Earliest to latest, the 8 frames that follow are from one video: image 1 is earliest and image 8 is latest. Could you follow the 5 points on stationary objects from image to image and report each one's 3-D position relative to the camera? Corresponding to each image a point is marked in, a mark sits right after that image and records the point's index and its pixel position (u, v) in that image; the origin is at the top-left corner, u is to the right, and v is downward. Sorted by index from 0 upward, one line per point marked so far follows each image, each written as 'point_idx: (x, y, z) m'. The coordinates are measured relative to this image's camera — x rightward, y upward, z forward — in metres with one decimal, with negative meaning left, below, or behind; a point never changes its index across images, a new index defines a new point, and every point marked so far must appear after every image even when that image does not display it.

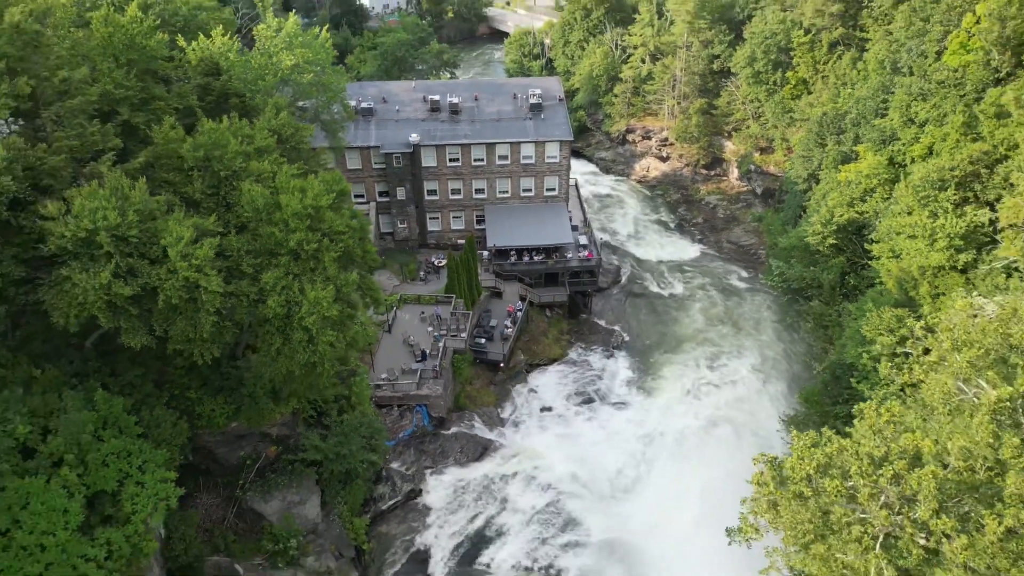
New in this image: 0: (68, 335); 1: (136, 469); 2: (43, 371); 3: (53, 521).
0: (-11.4, -1.2, +19.8) m
1: (-8.8, -4.3, +17.8) m
2: (-11.5, -2.1, +18.6) m
3: (-9.7, -5.0, +16.0) m
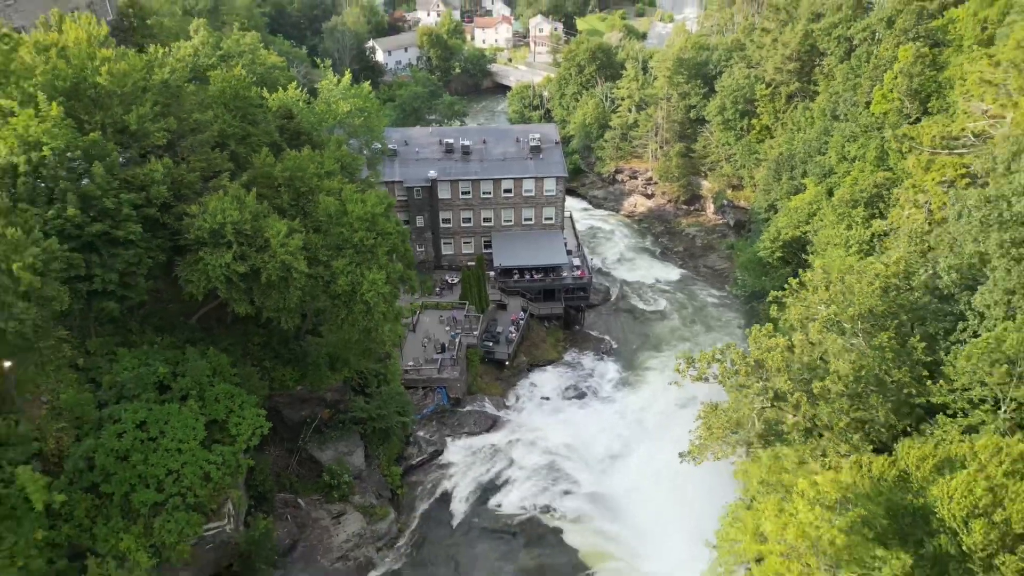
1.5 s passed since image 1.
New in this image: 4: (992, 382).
0: (-11.3, -0.8, +26.1) m
1: (-8.6, -3.8, +23.8) m
2: (-11.3, -1.6, +24.8) m
3: (-9.5, -4.4, +22.0) m
4: (+9.9, -2.0, +15.6) m
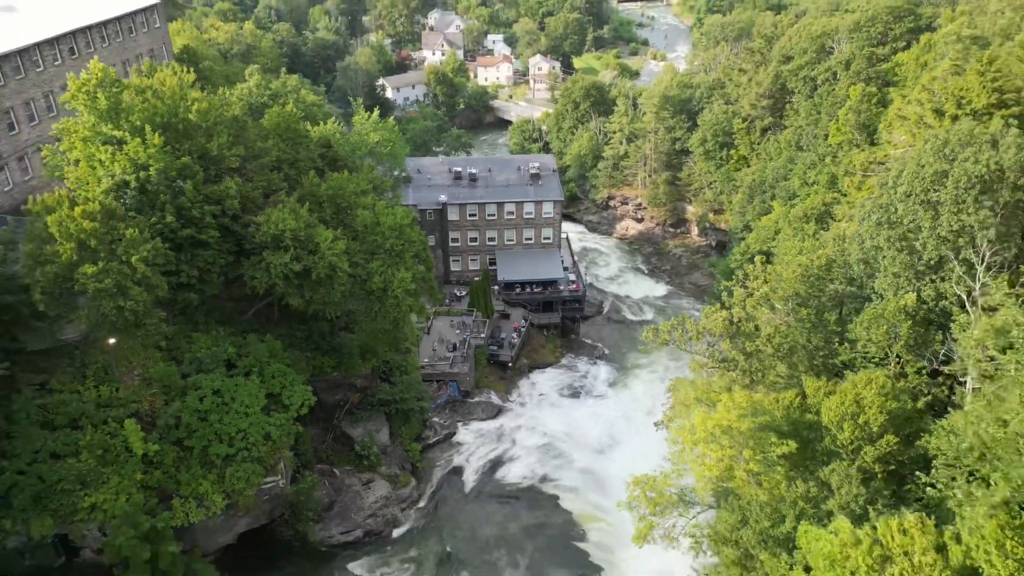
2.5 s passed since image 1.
0: (-11.1, -0.8, +31.2) m
1: (-8.5, -3.7, +28.9) m
2: (-11.1, -1.6, +30.0) m
3: (-9.3, -4.2, +27.0) m
4: (+10.0, -1.5, +20.7) m
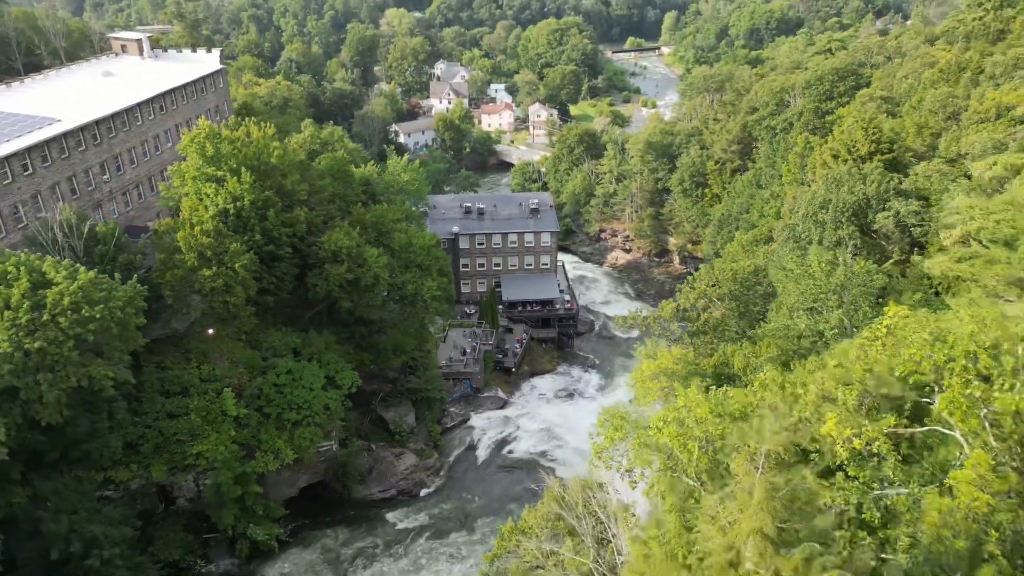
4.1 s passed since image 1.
0: (-10.9, -1.2, +39.1) m
1: (-8.3, -3.9, +36.6) m
2: (-10.9, -1.9, +37.8) m
3: (-9.1, -4.3, +34.8) m
4: (+10.2, -1.3, +28.6) m
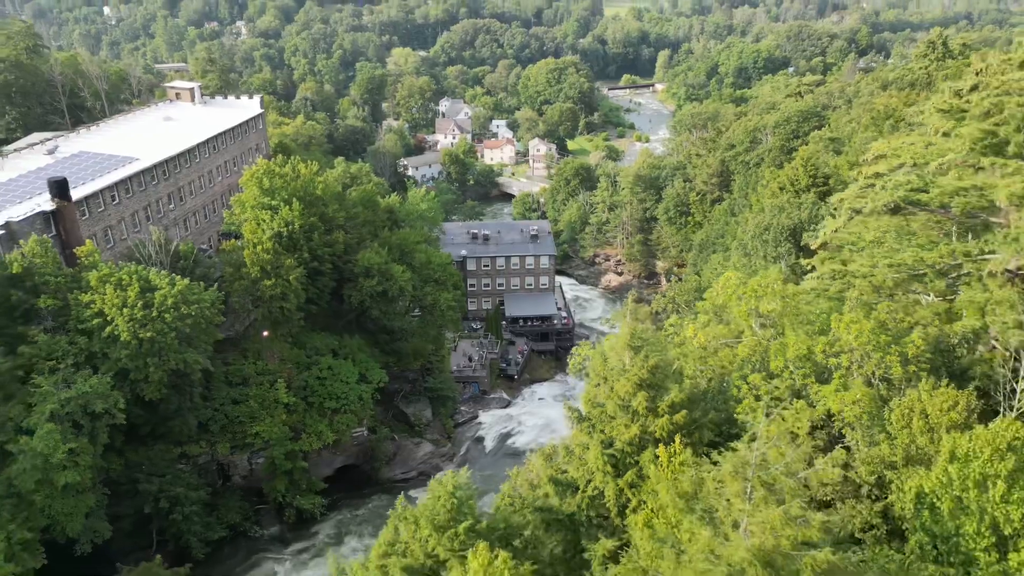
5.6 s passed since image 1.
0: (-10.7, -1.9, +45.9) m
1: (-8.1, -4.5, +43.3) m
2: (-10.7, -2.6, +44.6) m
3: (-8.9, -4.9, +41.5) m
4: (+10.4, -1.6, +35.4) m
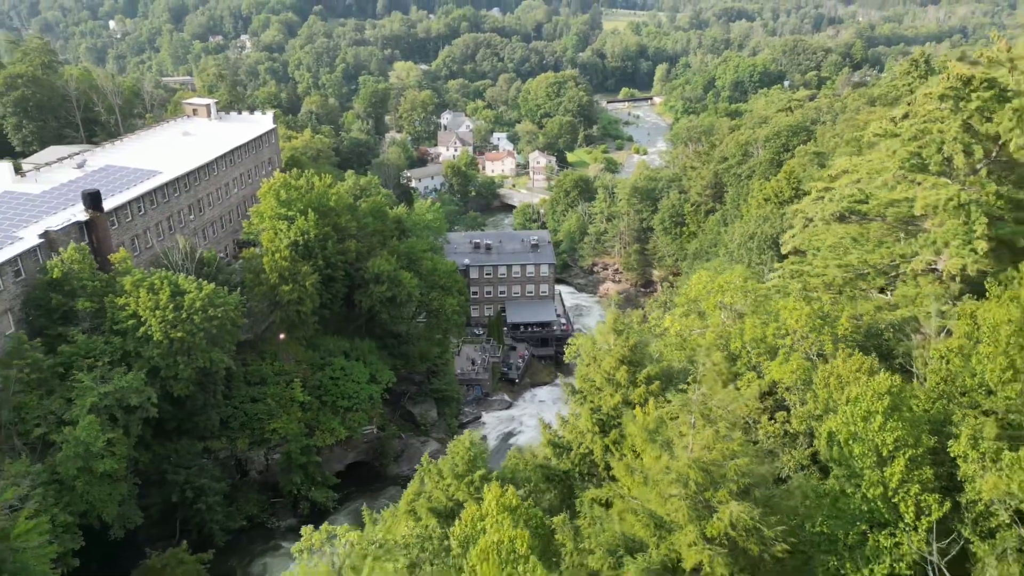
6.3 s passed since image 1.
0: (-10.6, -2.3, +48.5) m
1: (-8.0, -4.9, +45.8) m
2: (-10.6, -2.9, +47.2) m
3: (-8.8, -5.2, +44.0) m
4: (+10.5, -1.8, +38.0) m
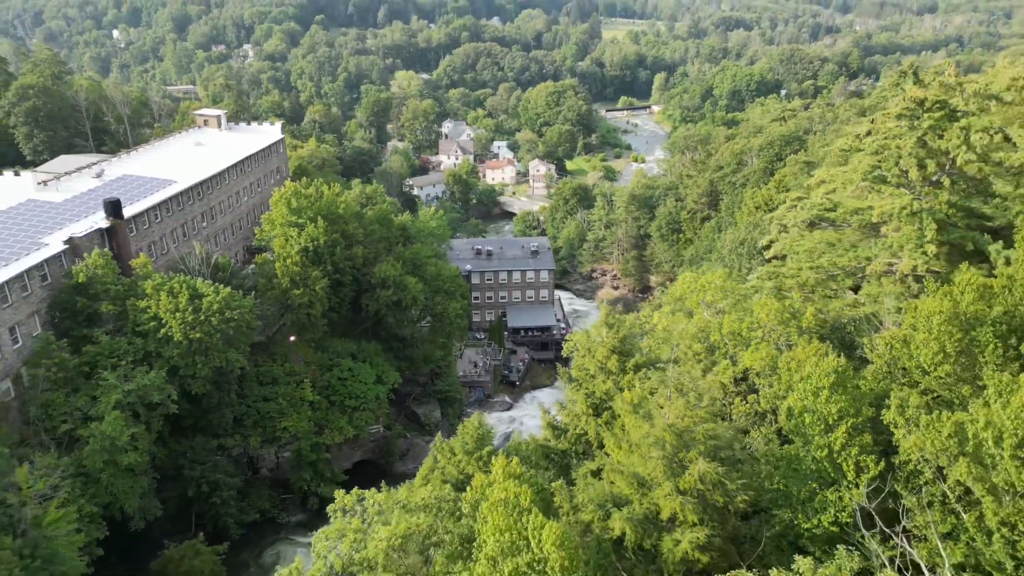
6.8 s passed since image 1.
0: (-10.5, -2.6, +50.3) m
1: (-7.9, -5.2, +47.6) m
2: (-10.6, -3.2, +49.0) m
3: (-8.7, -5.4, +45.8) m
4: (+10.6, -2.0, +39.8) m
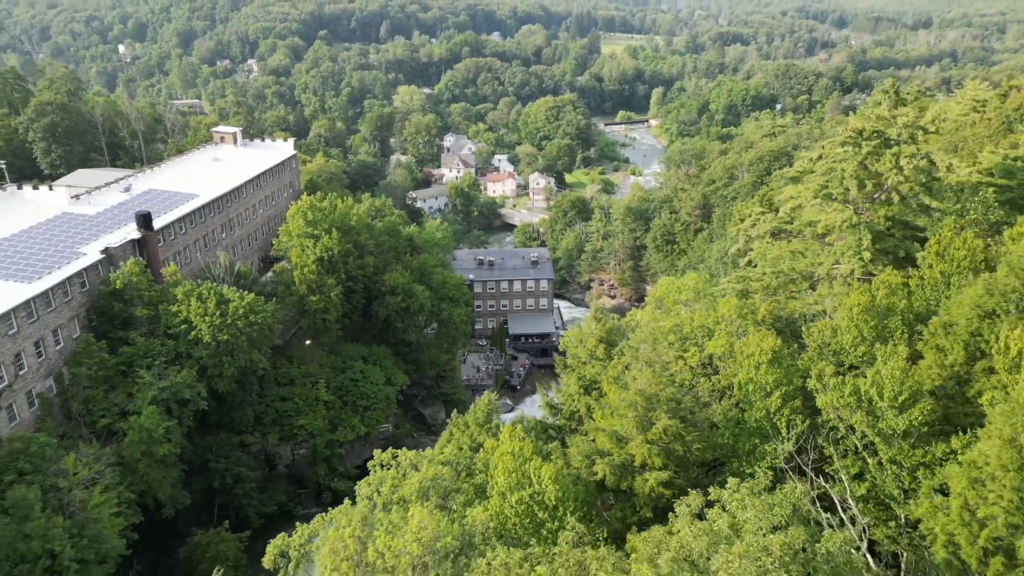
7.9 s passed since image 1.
0: (-10.4, -3.1, +53.4) m
1: (-7.8, -5.7, +50.6) m
2: (-10.5, -3.7, +52.0) m
3: (-8.6, -5.9, +48.8) m
4: (+10.7, -2.4, +42.9) m
